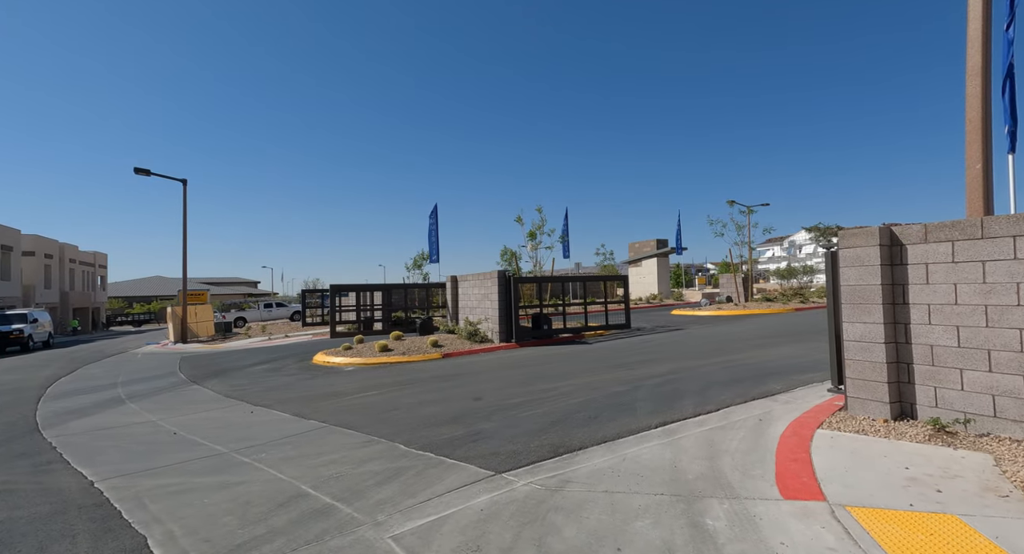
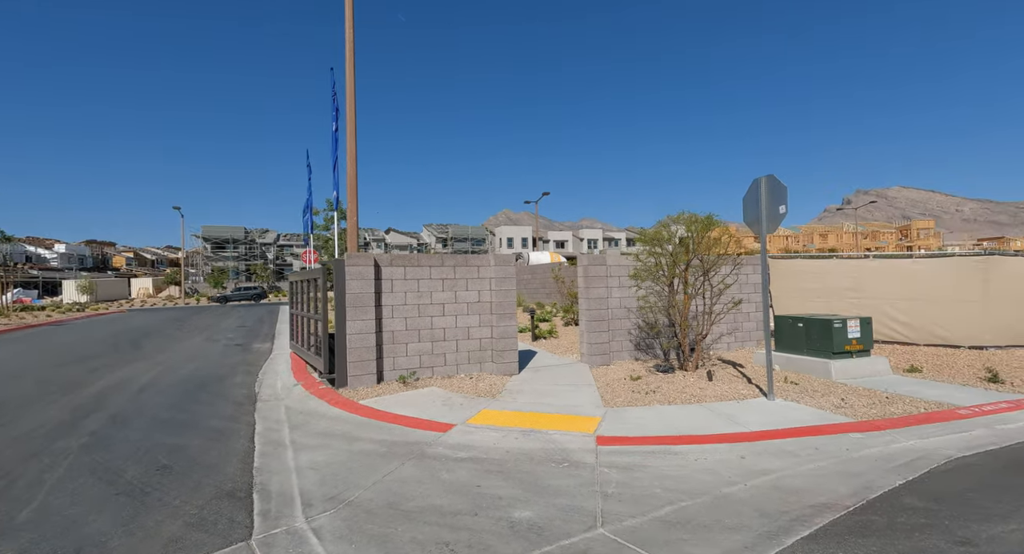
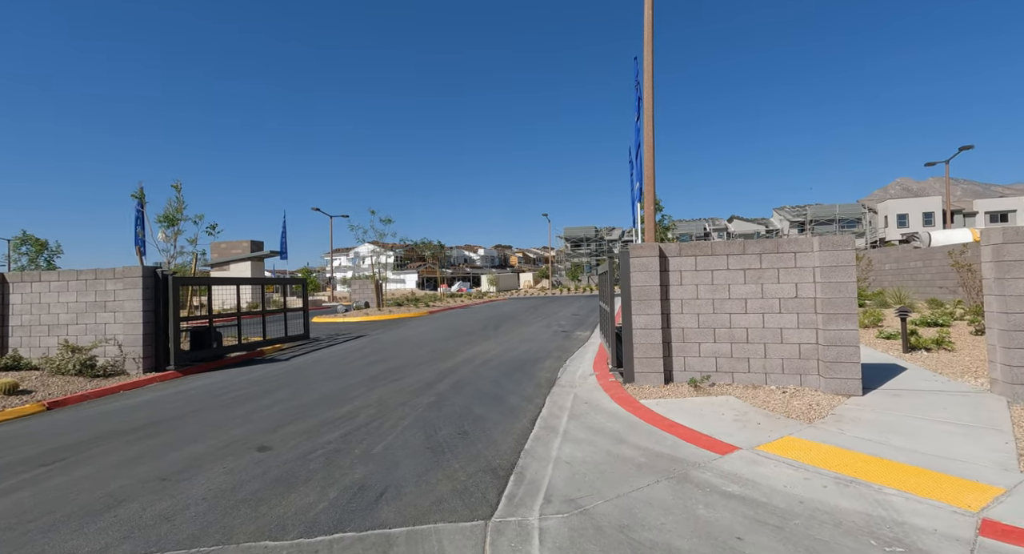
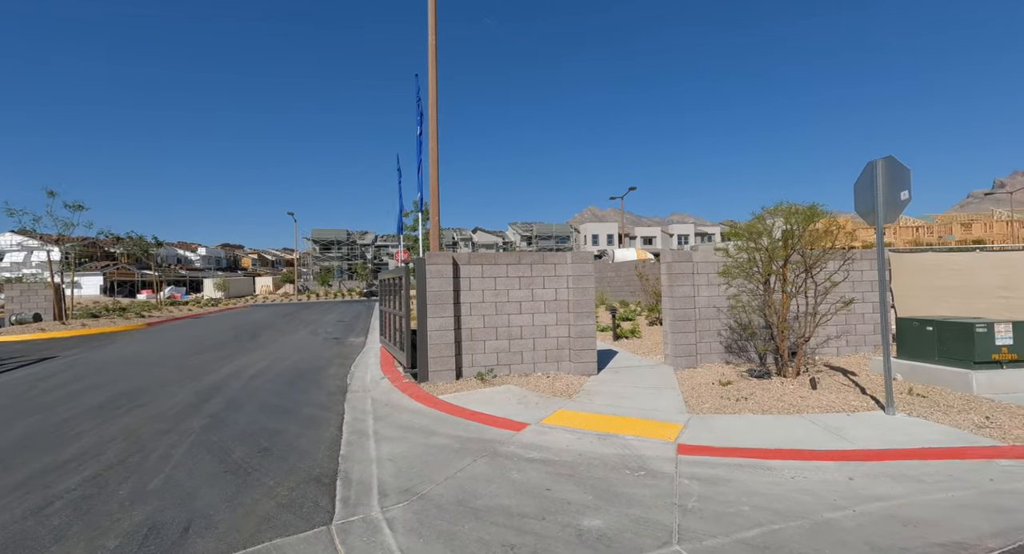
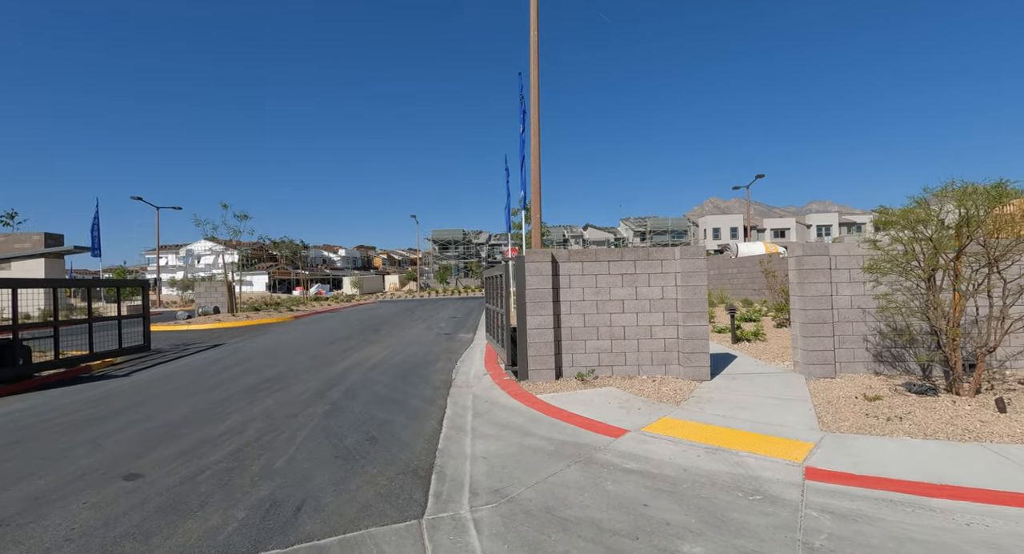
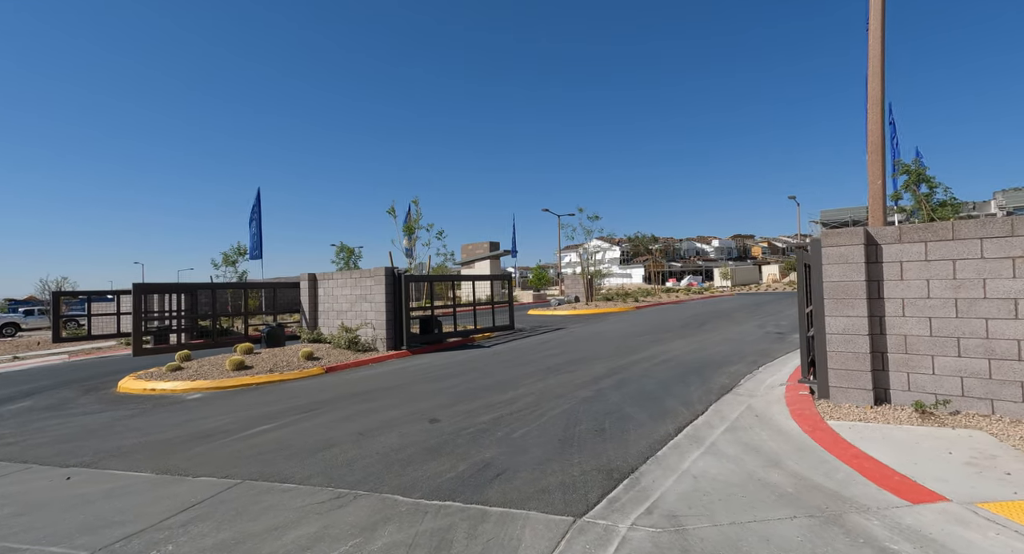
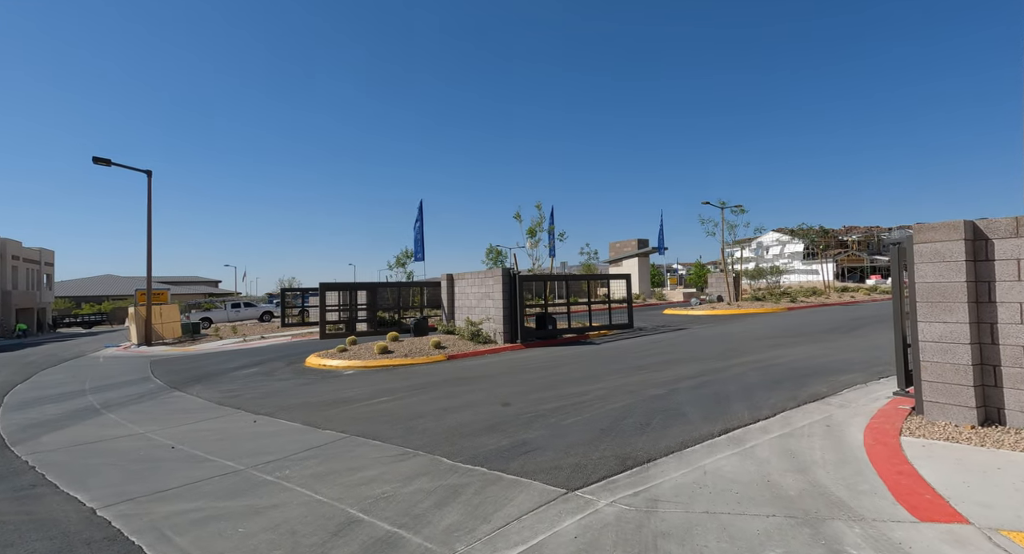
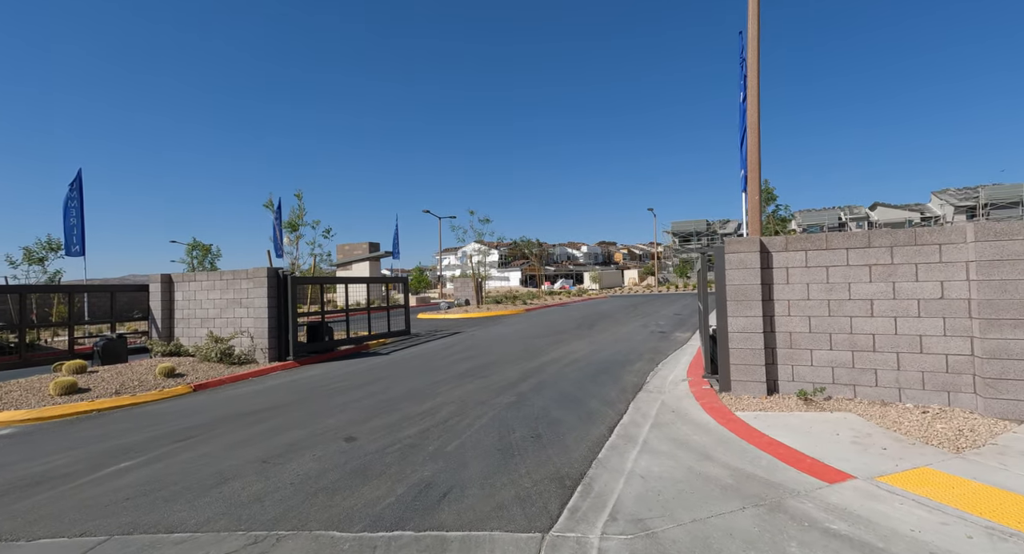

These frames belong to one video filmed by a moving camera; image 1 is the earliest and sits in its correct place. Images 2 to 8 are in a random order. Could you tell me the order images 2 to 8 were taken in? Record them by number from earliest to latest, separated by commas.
7, 6, 8, 3, 5, 4, 2
